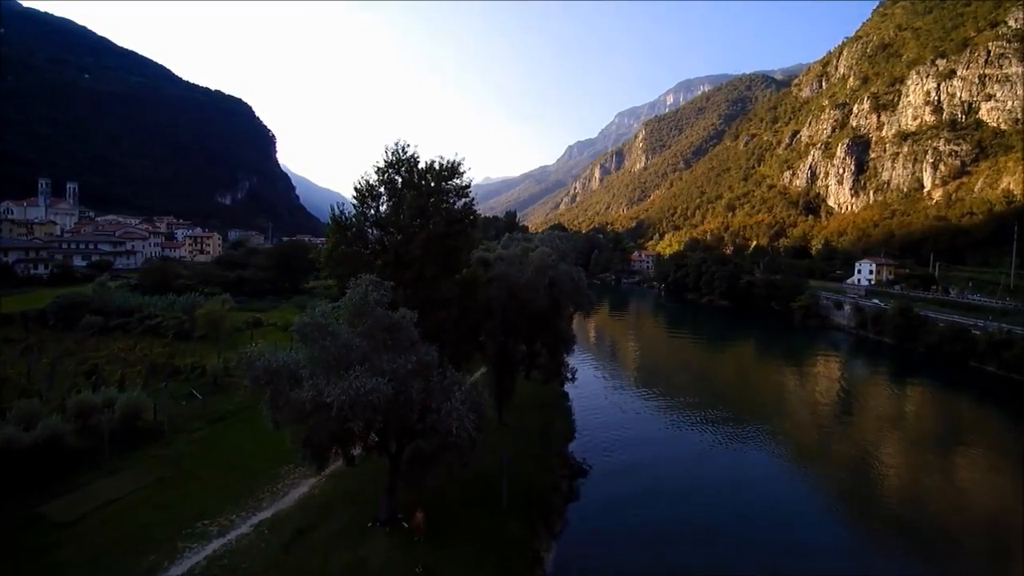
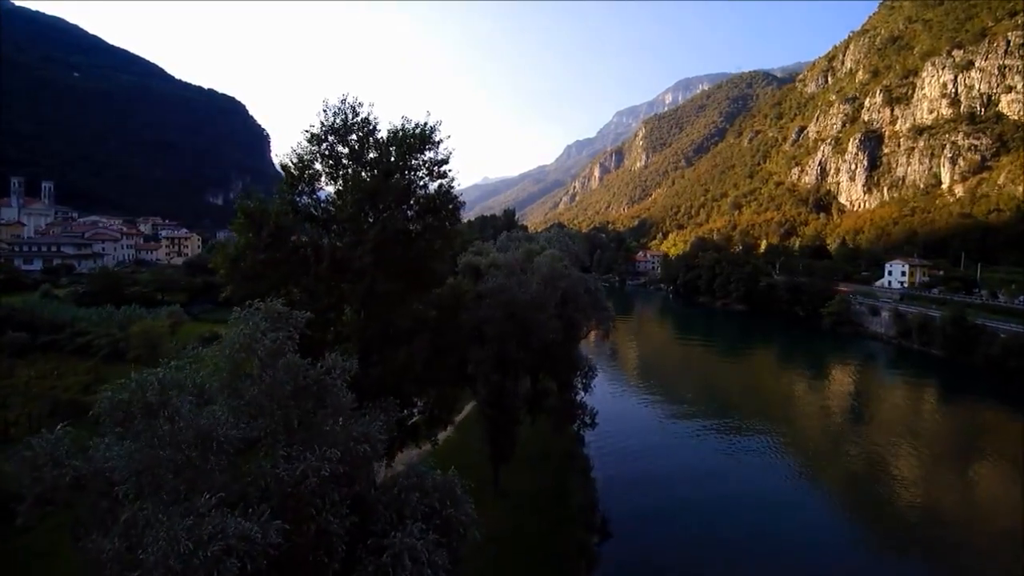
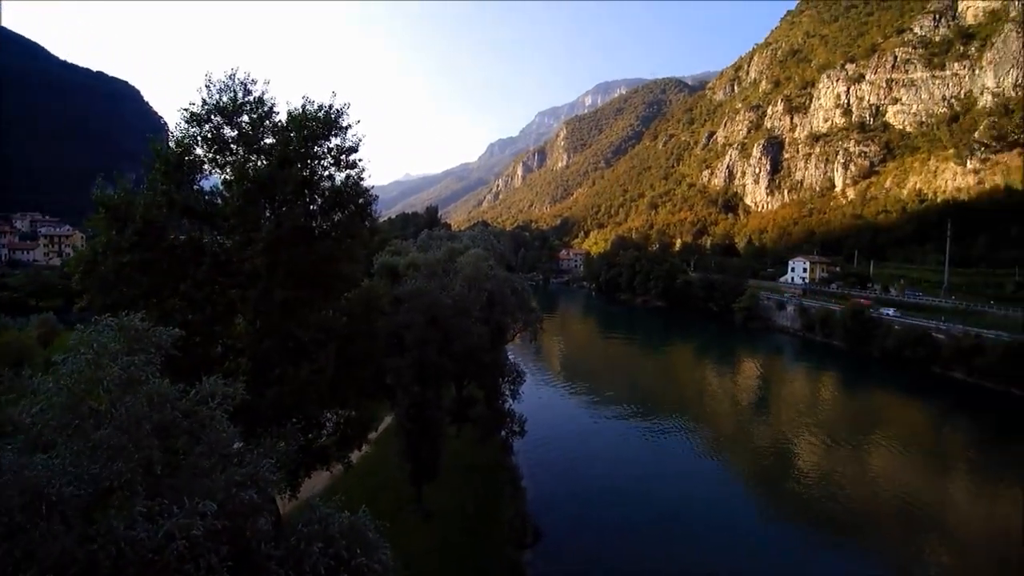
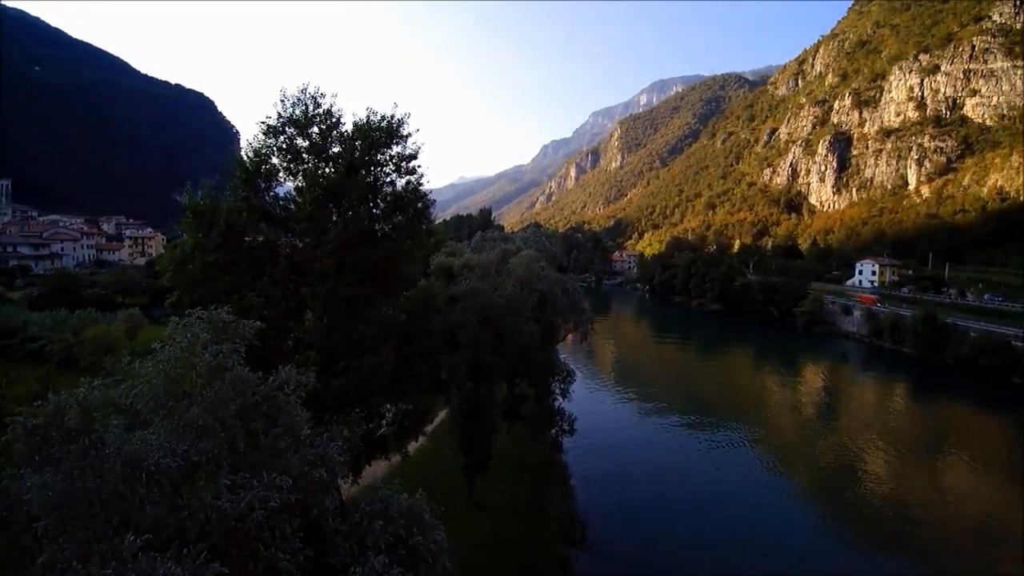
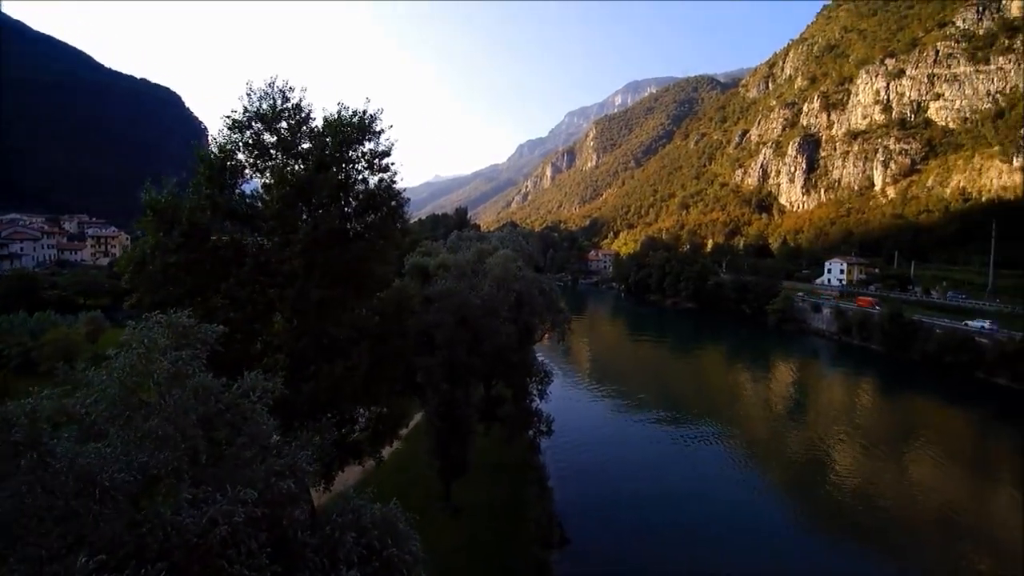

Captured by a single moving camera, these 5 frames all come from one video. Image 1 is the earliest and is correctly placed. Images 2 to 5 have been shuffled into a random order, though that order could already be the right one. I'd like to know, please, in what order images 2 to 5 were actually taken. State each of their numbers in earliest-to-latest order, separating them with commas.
2, 4, 5, 3
